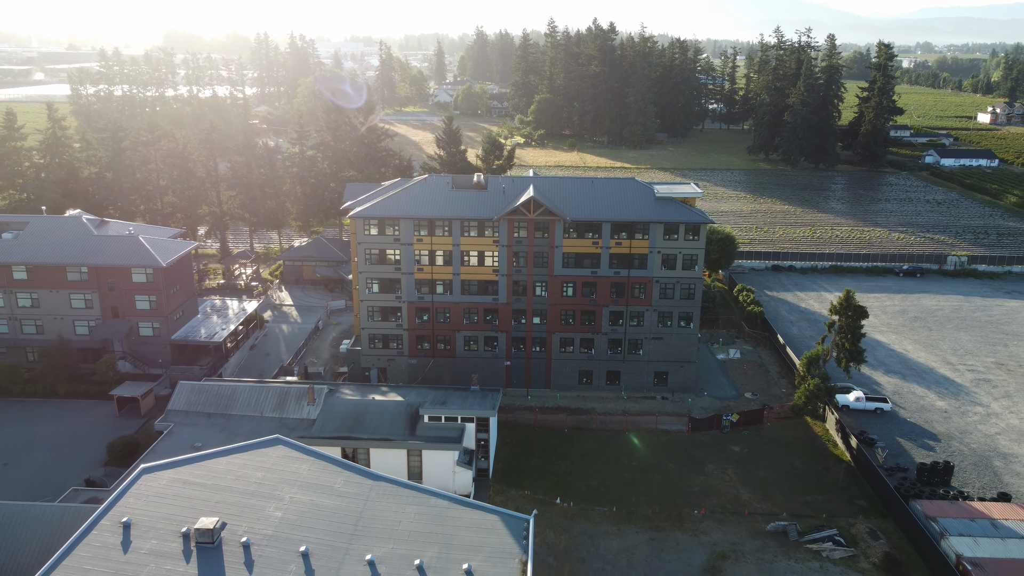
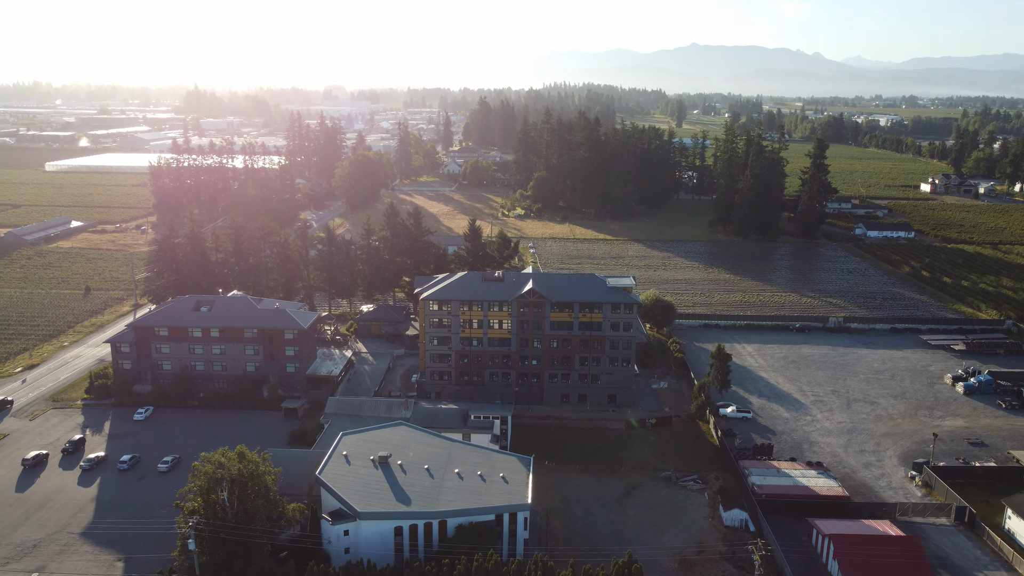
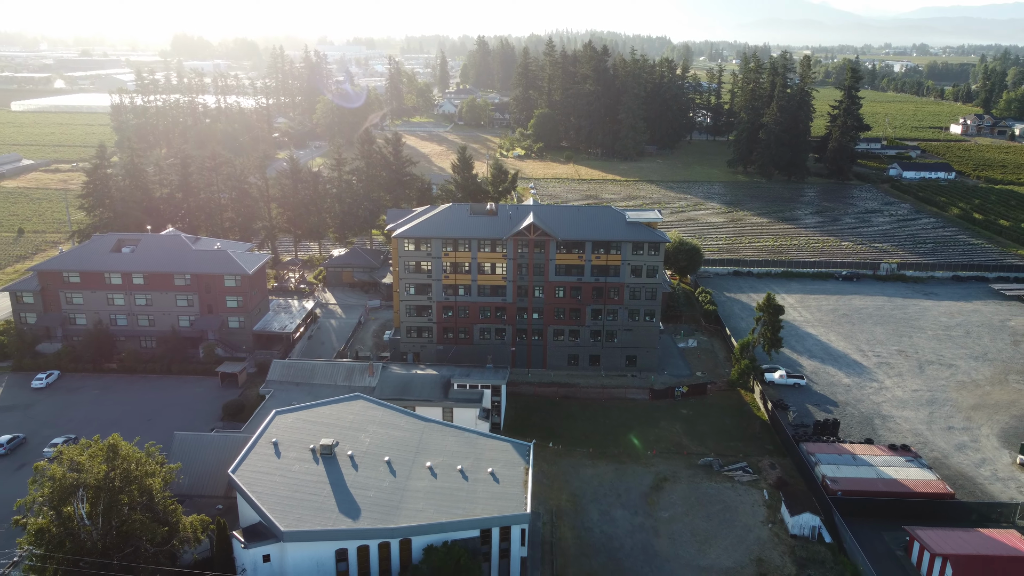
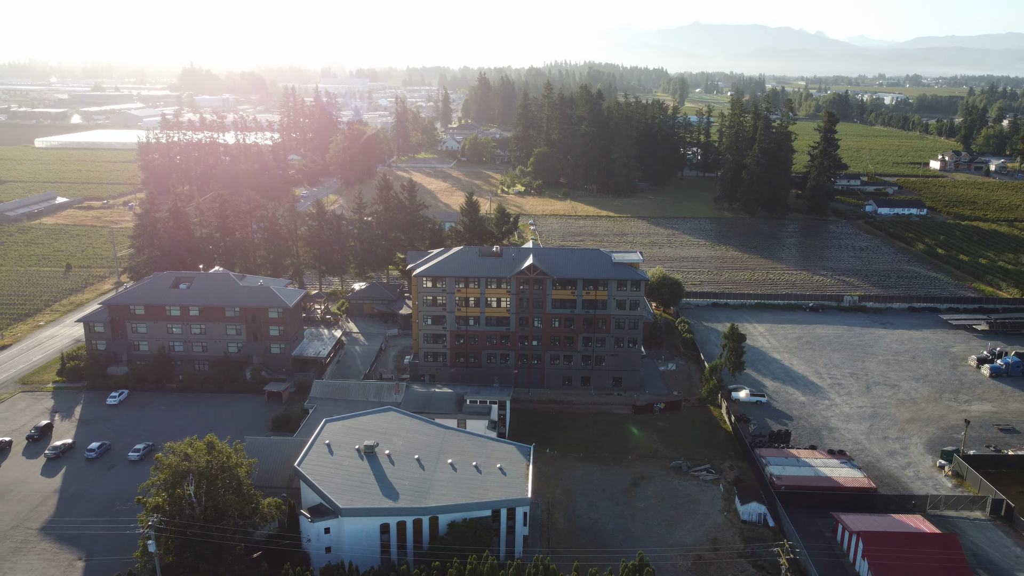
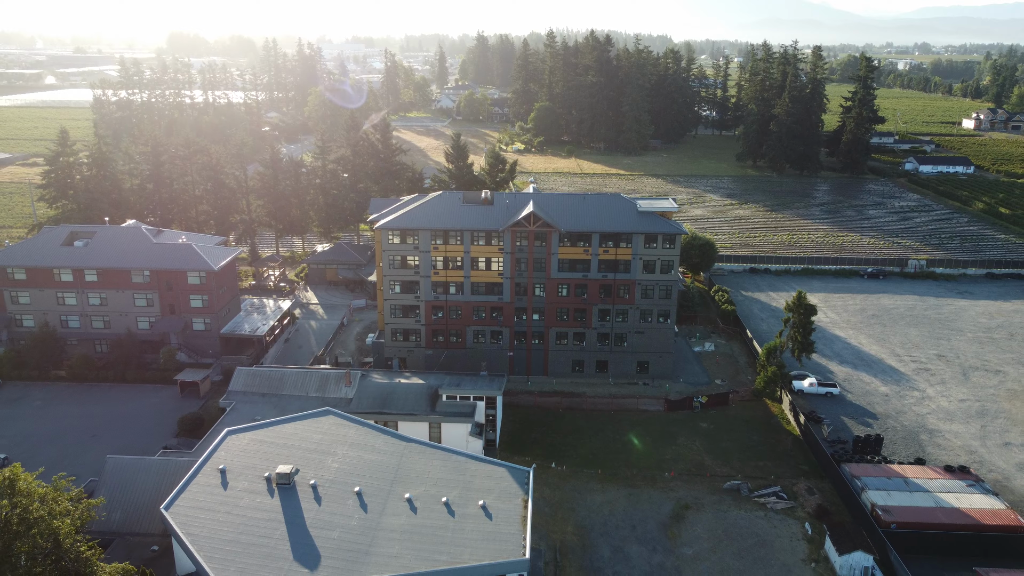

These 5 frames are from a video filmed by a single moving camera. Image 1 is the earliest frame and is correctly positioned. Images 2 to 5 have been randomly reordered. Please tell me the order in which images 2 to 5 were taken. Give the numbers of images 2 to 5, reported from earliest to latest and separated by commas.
5, 3, 4, 2
